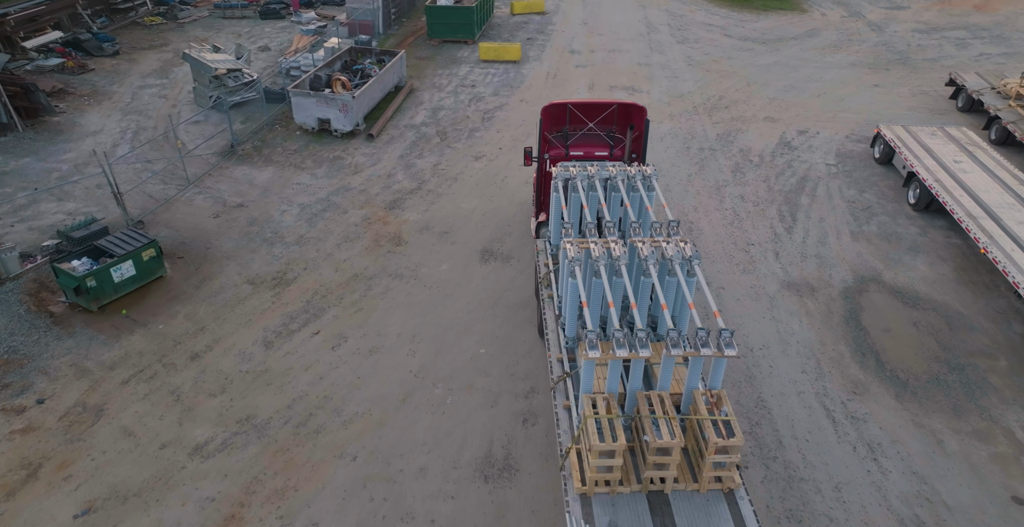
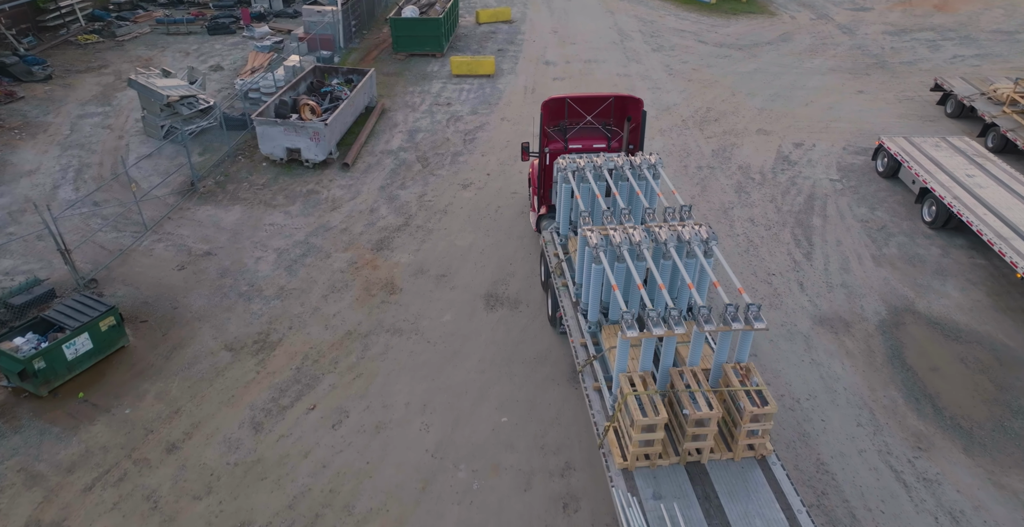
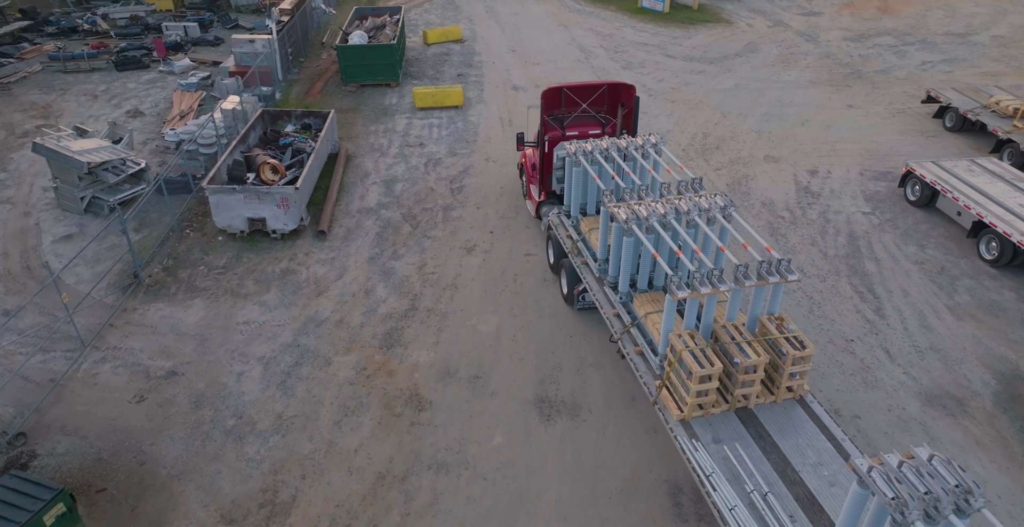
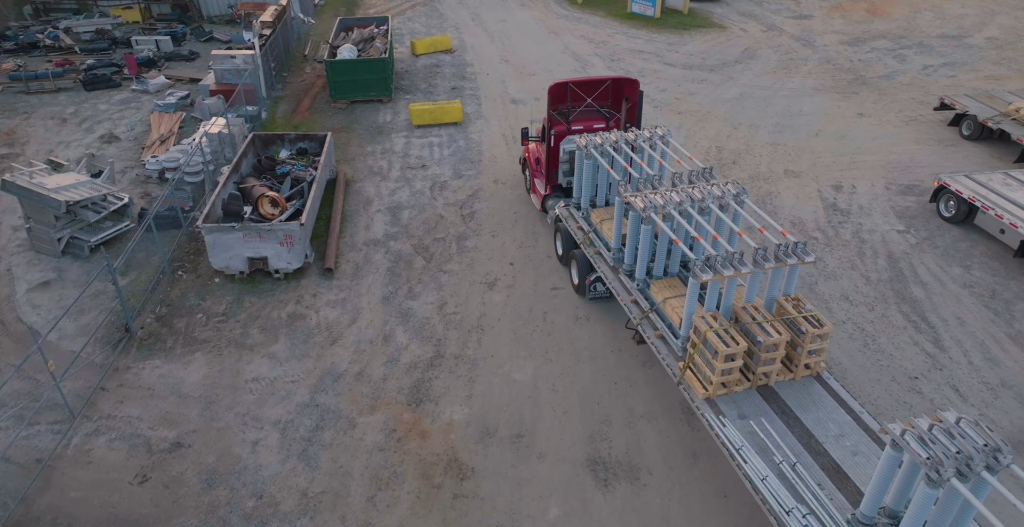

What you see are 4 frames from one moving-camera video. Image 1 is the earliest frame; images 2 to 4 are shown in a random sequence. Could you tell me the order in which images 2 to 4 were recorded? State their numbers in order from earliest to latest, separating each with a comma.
2, 3, 4
